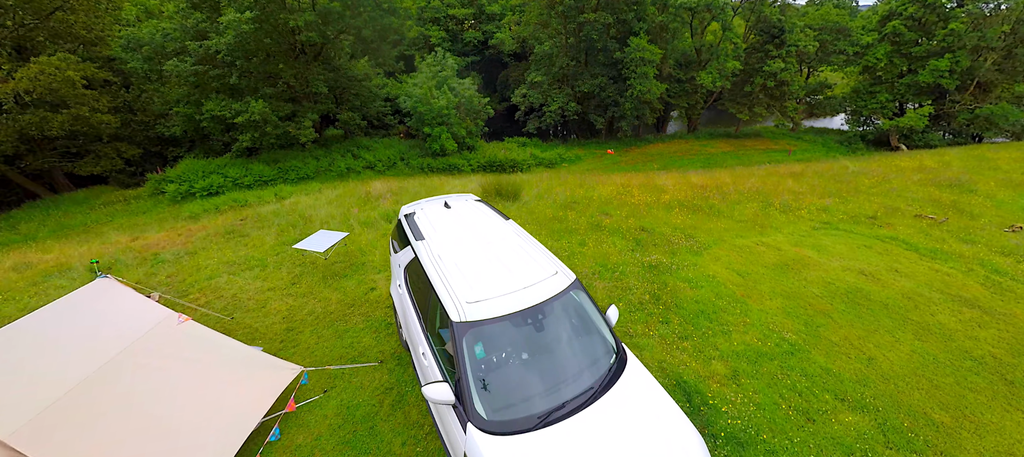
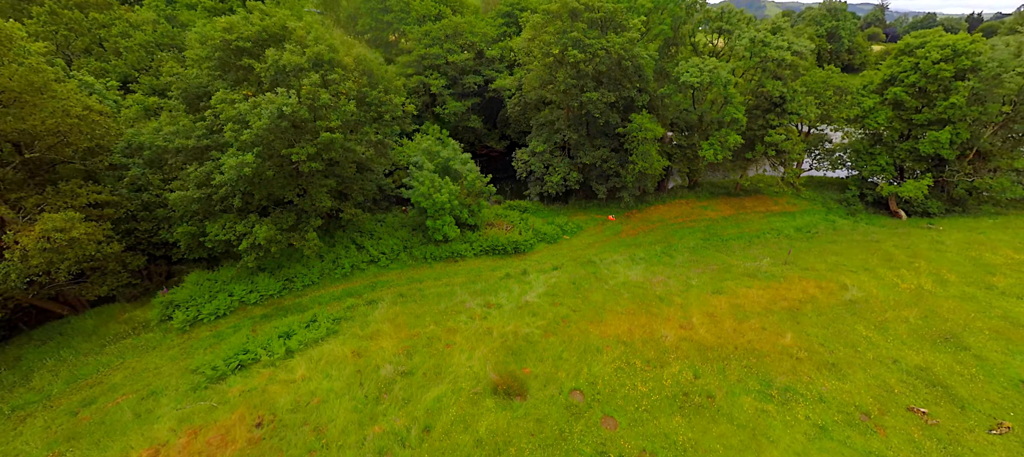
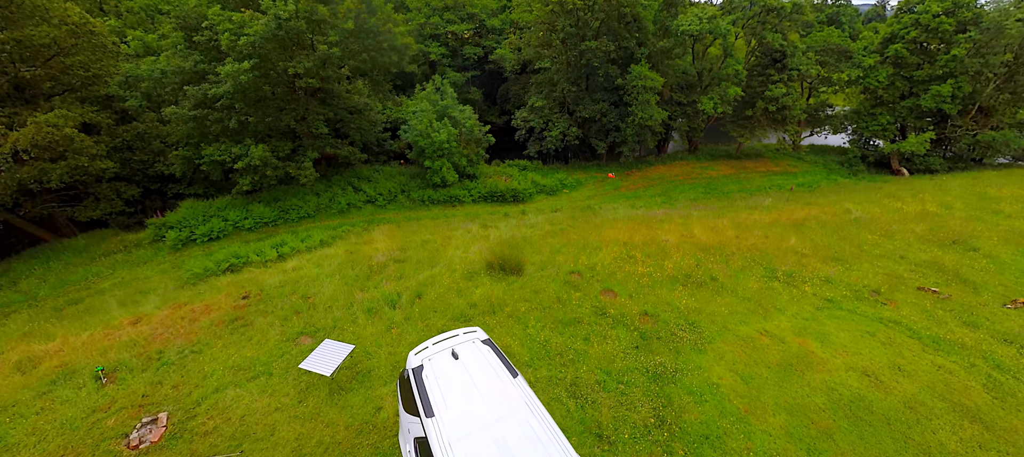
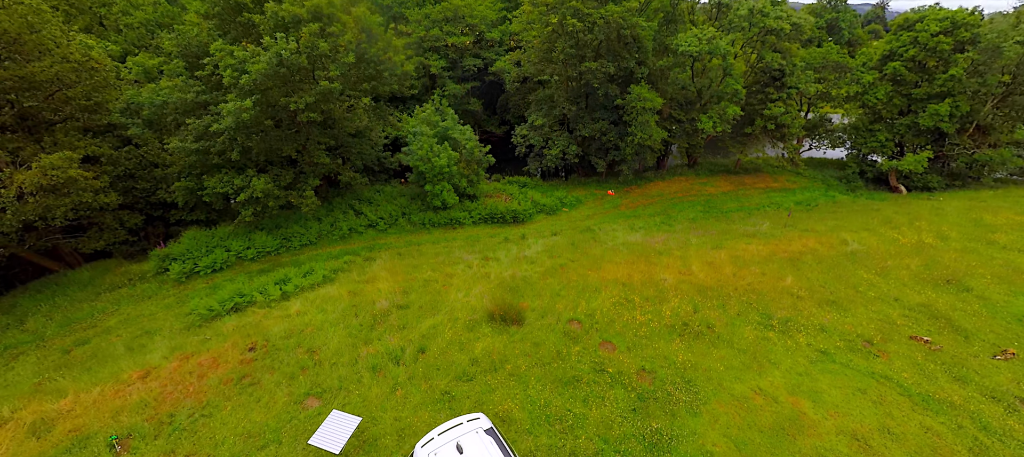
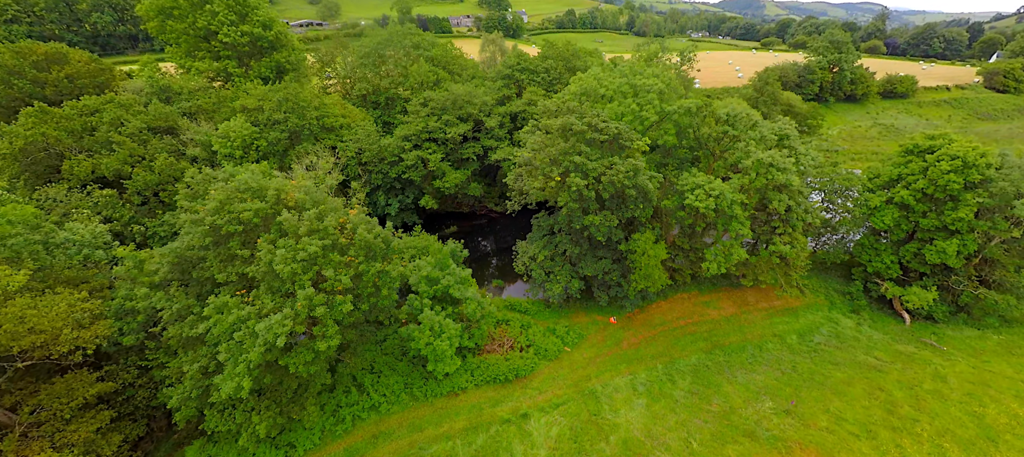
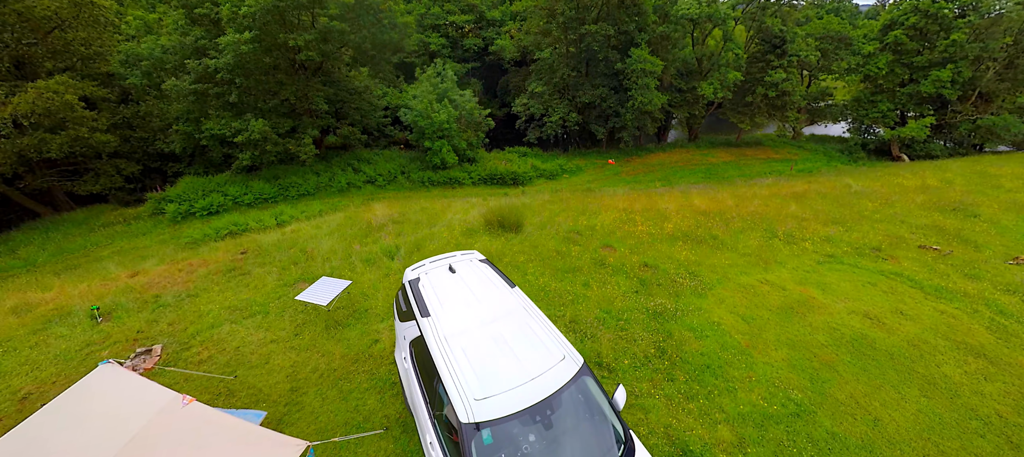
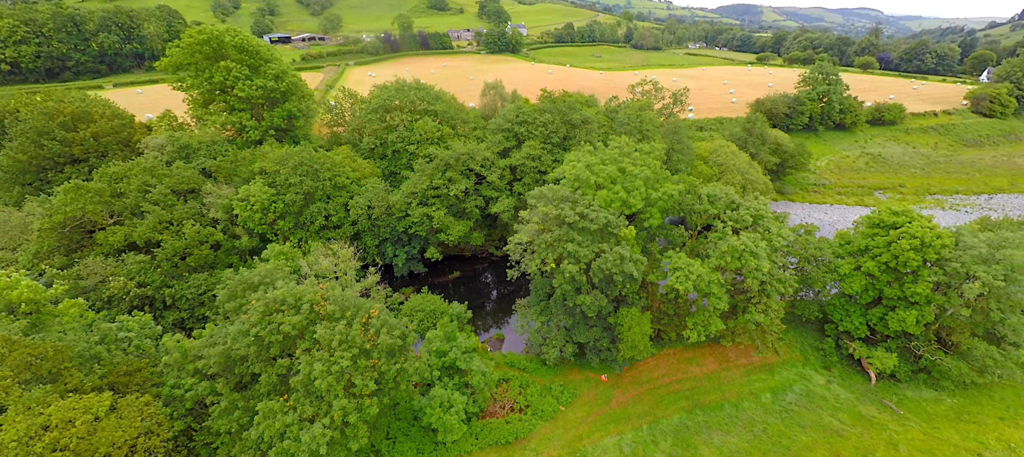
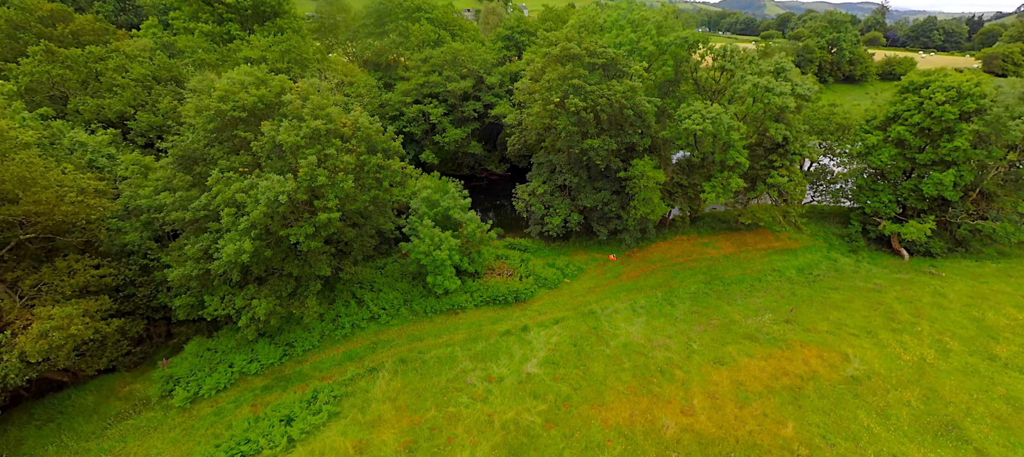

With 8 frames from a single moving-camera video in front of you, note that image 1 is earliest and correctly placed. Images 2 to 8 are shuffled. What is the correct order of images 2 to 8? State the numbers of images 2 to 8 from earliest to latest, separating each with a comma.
6, 3, 4, 2, 8, 5, 7
